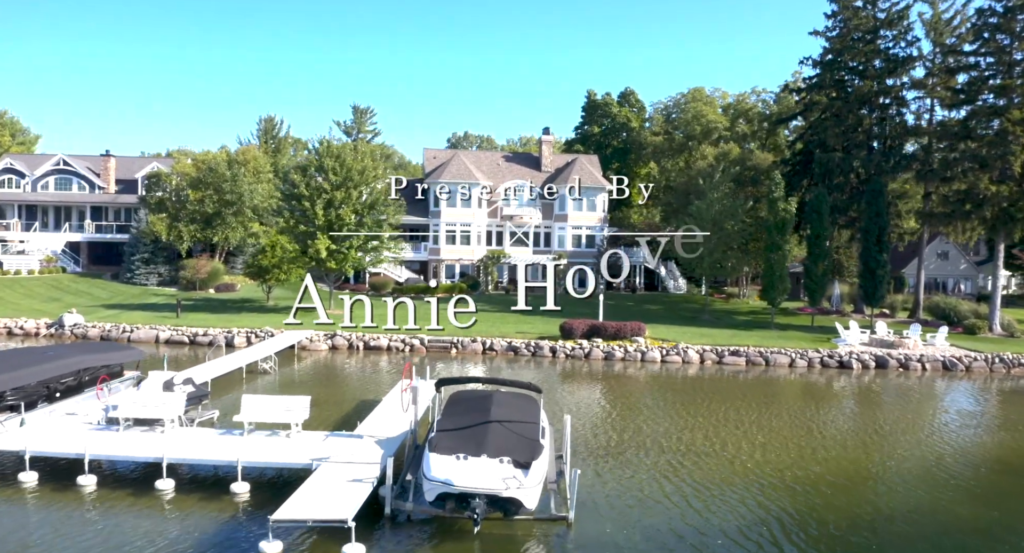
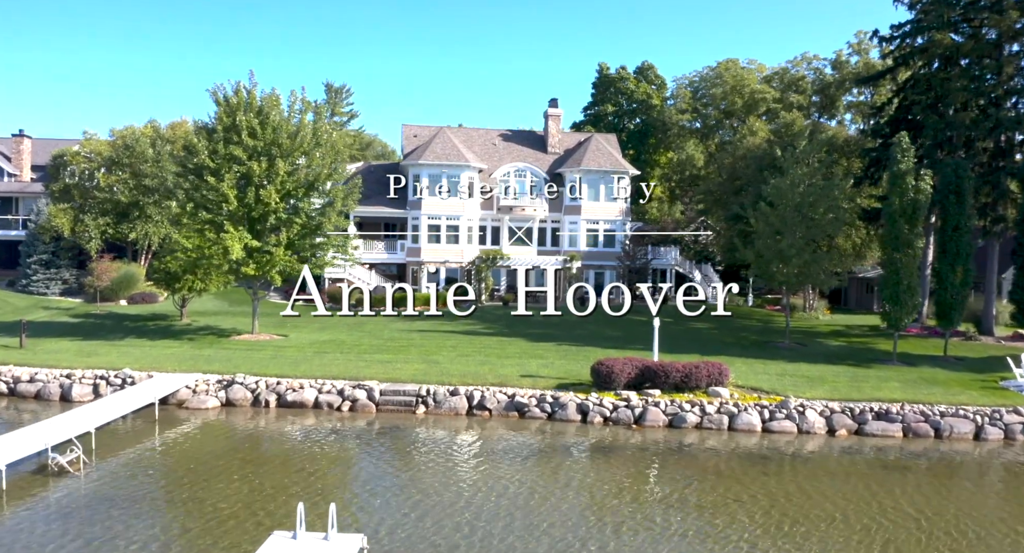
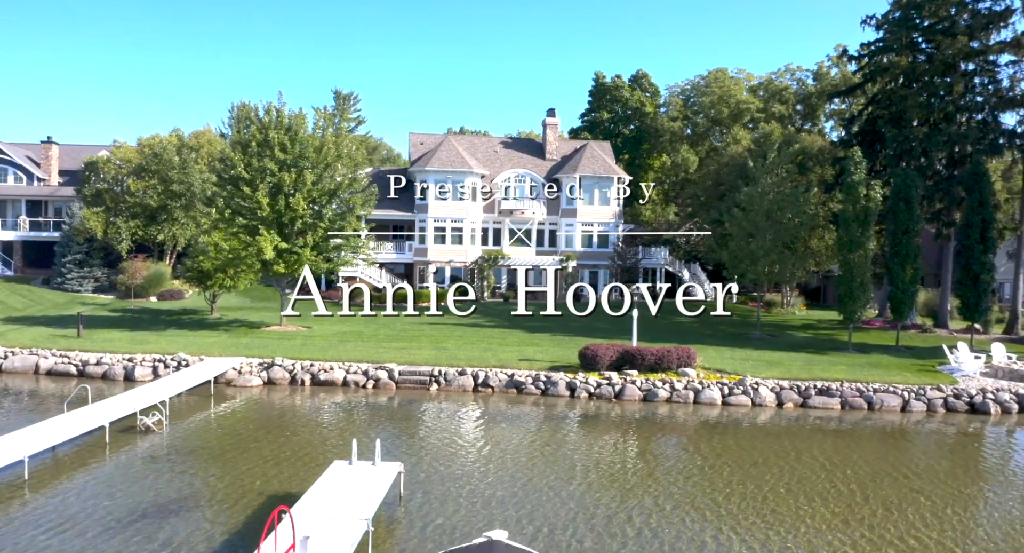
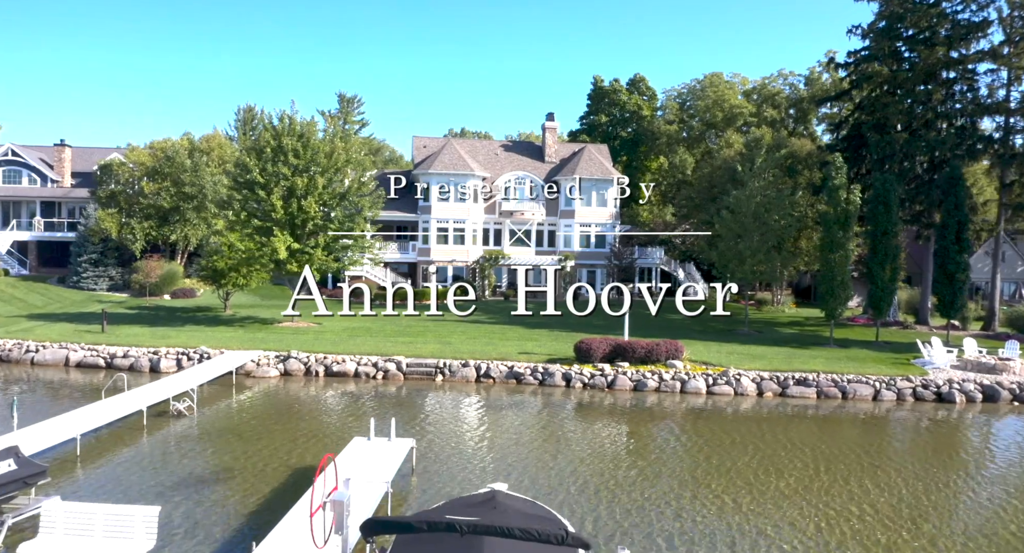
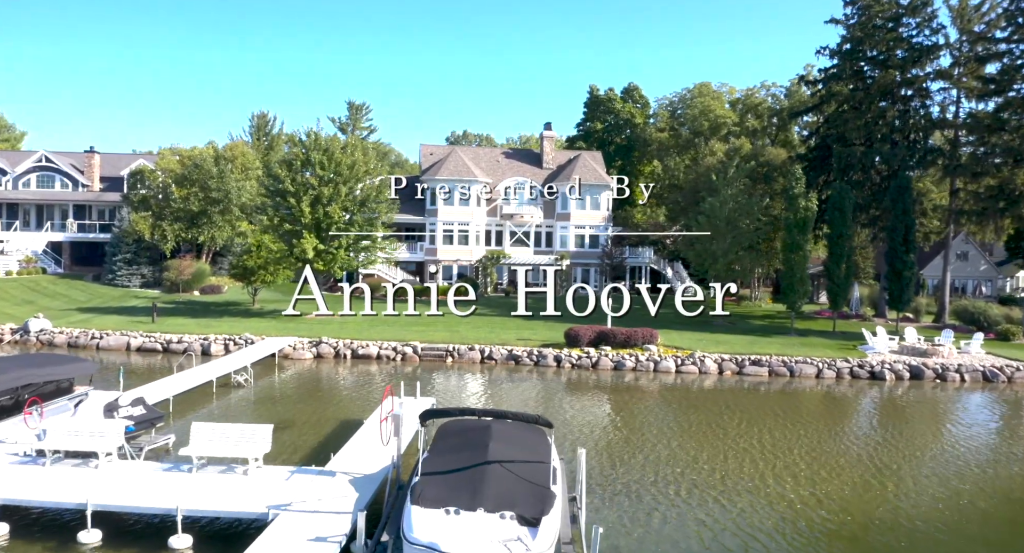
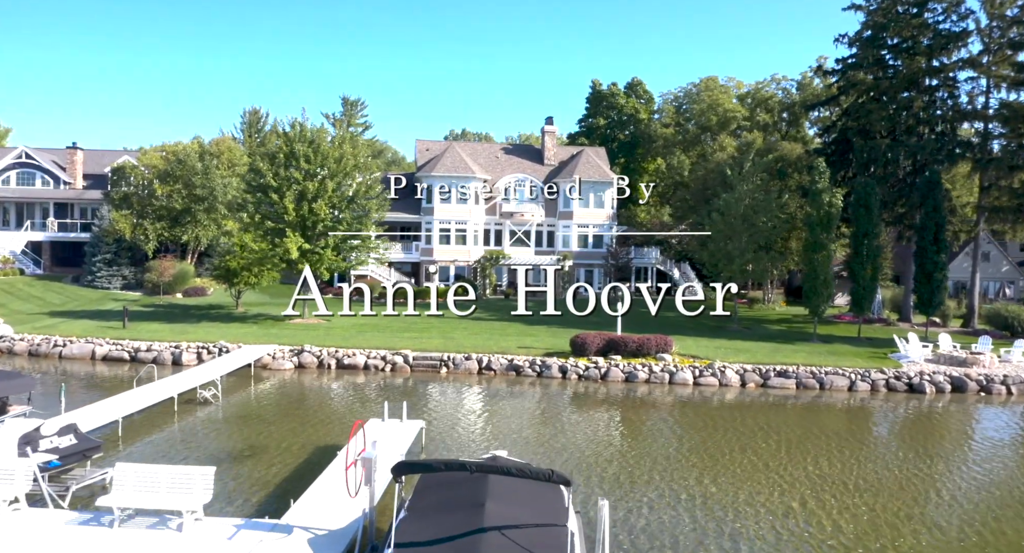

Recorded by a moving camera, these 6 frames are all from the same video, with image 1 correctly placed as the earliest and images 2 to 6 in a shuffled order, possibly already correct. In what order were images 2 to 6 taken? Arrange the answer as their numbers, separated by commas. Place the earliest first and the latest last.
5, 6, 4, 3, 2
